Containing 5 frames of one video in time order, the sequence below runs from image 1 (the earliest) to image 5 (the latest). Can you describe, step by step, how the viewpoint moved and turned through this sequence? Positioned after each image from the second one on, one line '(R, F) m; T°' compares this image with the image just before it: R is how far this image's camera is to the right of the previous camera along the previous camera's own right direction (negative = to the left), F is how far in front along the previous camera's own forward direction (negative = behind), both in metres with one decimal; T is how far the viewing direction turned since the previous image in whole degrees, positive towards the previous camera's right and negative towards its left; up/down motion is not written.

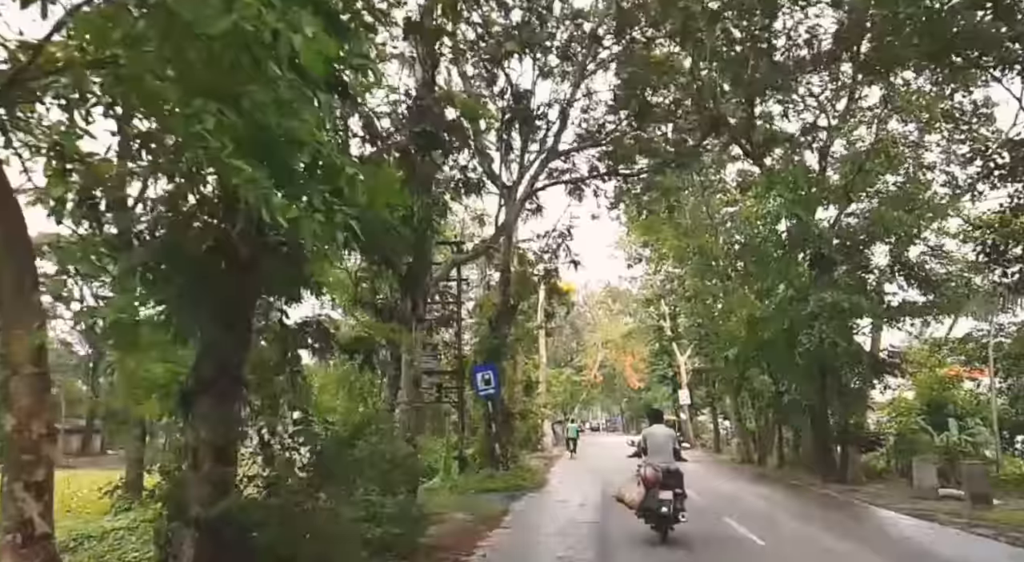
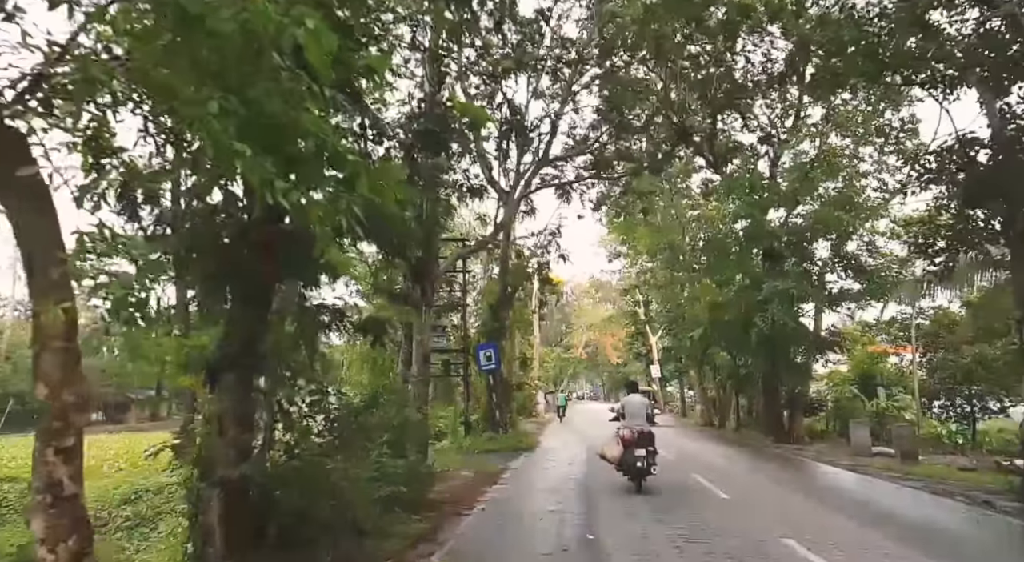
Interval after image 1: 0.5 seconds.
(-0.4, -3.0) m; +1°
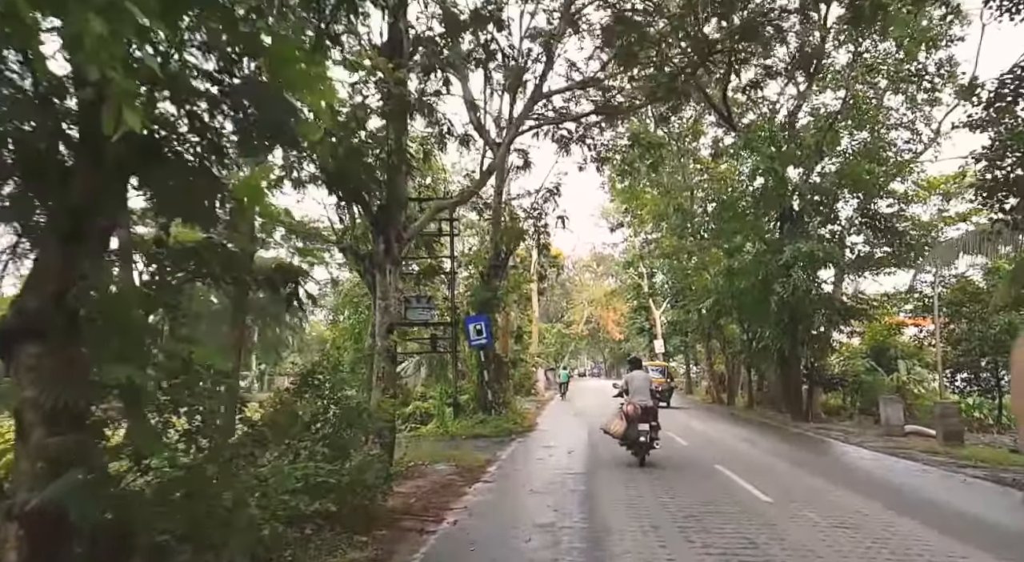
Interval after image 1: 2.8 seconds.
(+0.2, +2.1) m; 0°
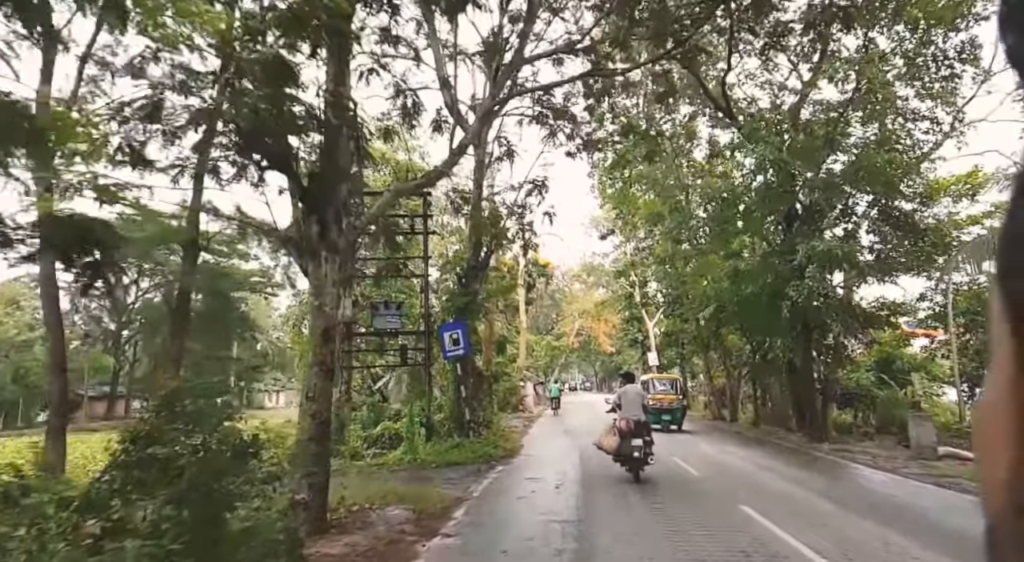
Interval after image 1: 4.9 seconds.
(+0.2, +2.0) m; +1°
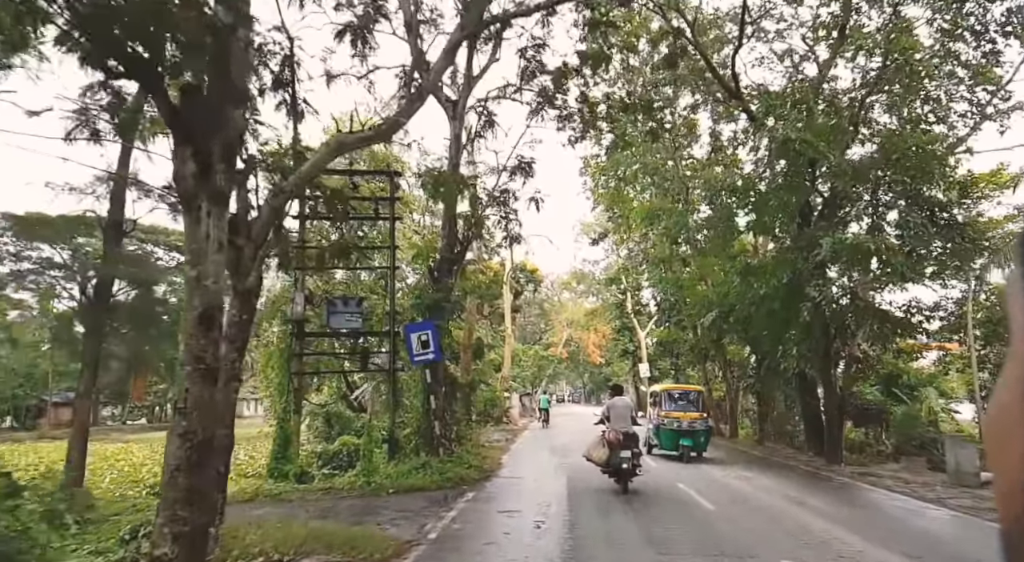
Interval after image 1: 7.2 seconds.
(+0.2, +2.0) m; +1°
